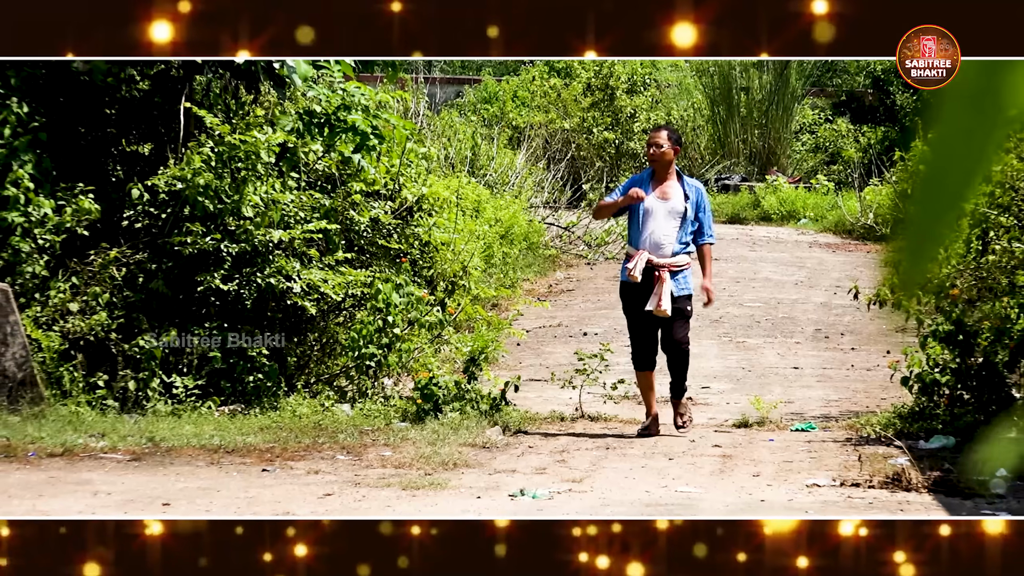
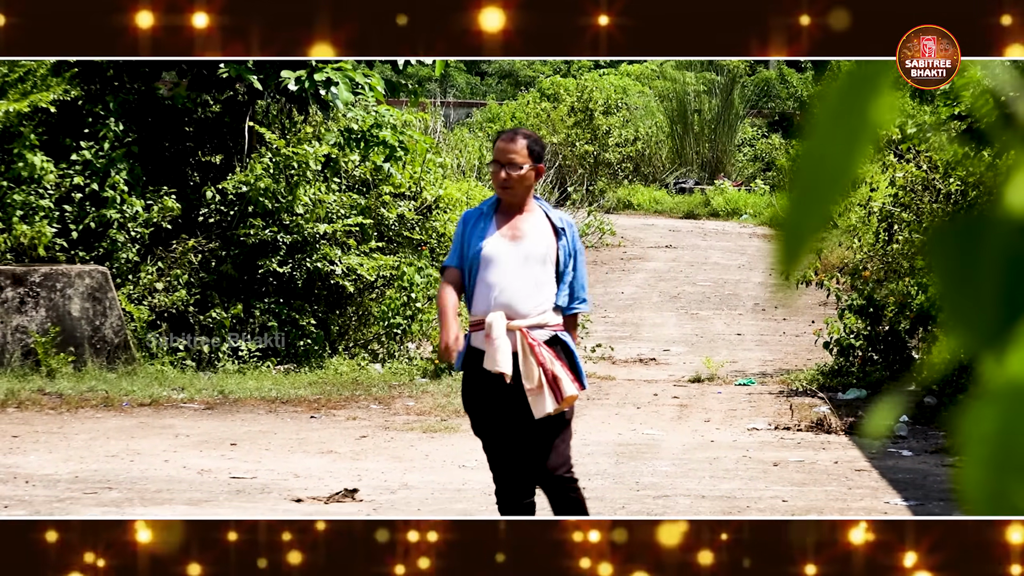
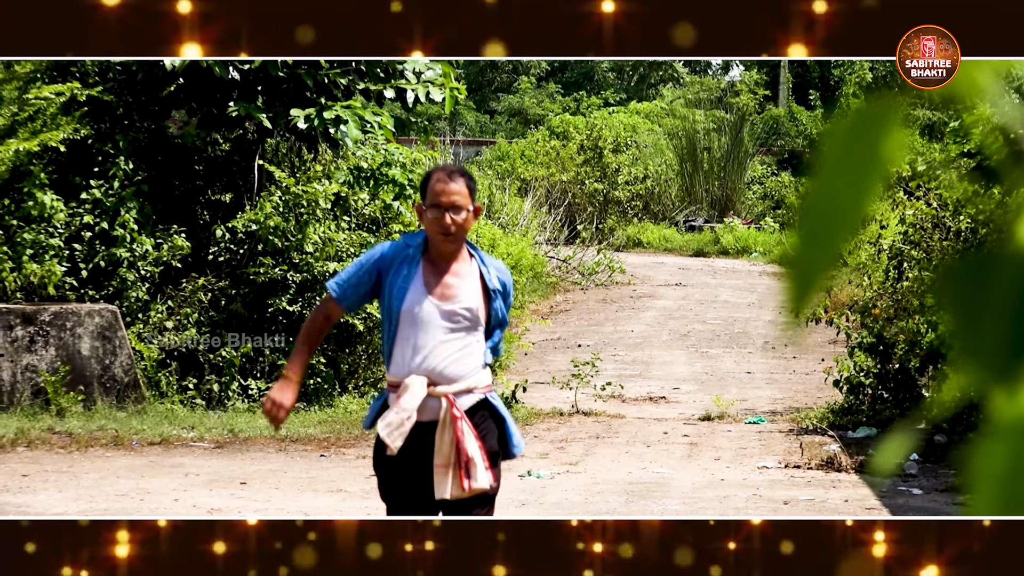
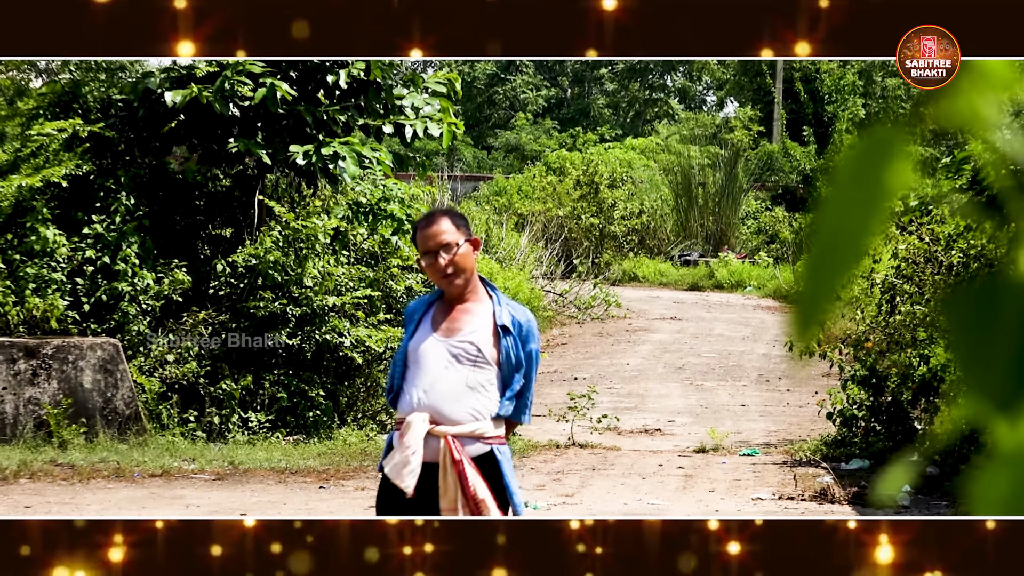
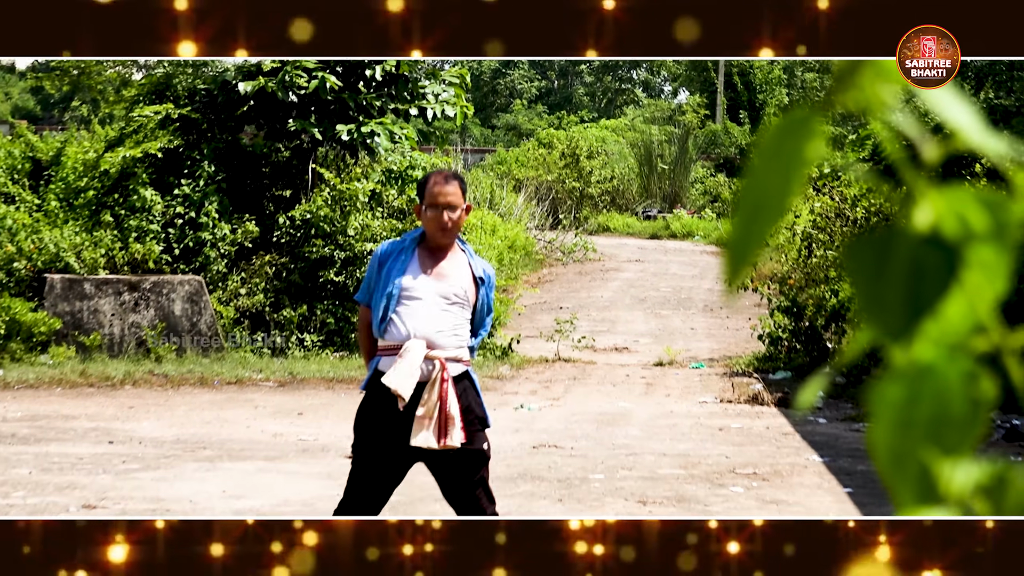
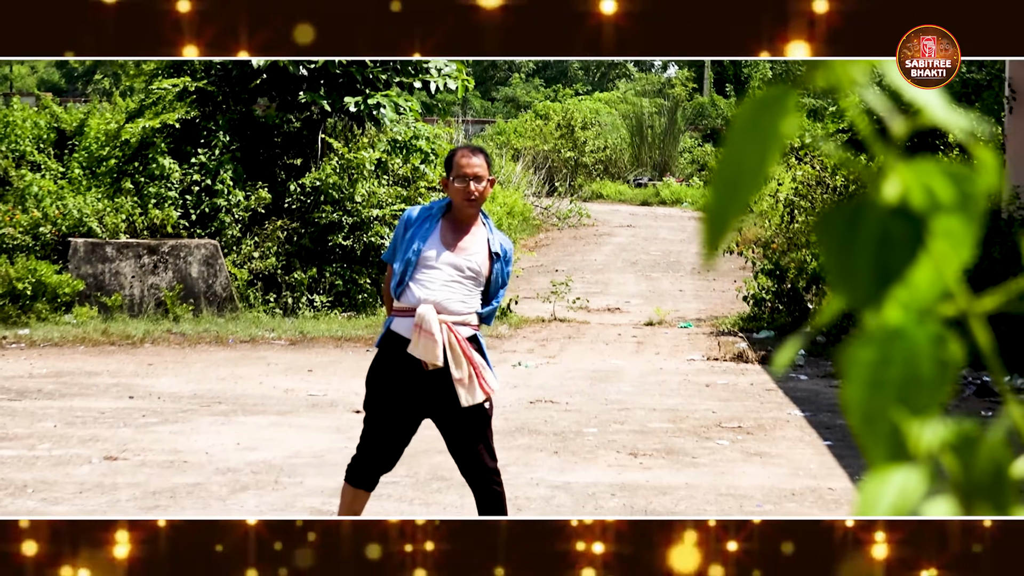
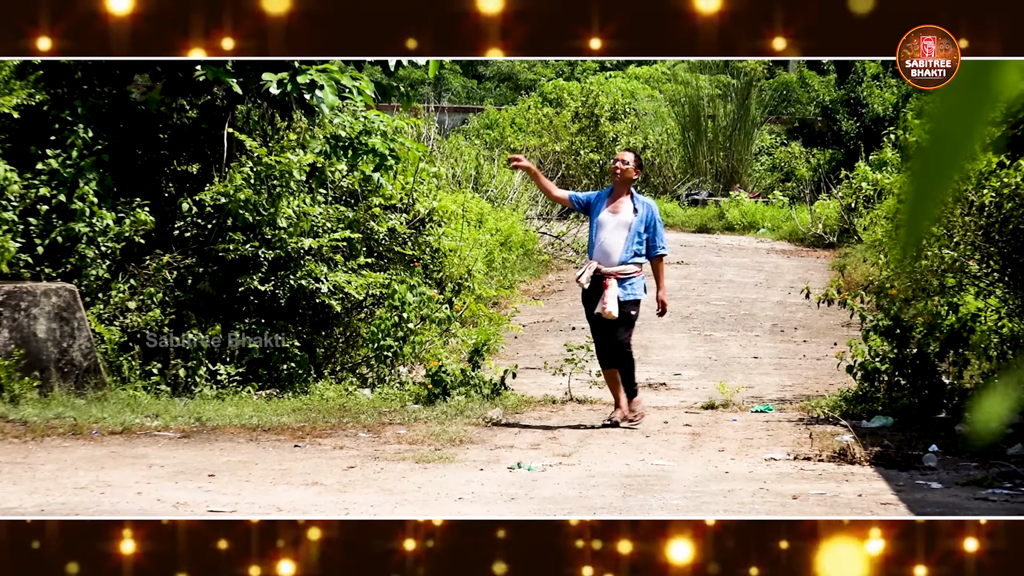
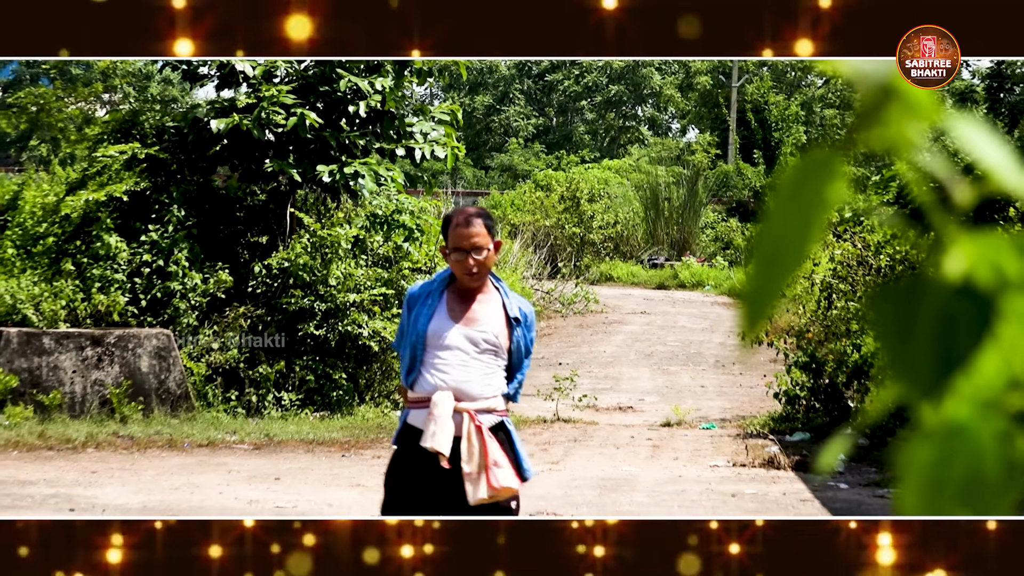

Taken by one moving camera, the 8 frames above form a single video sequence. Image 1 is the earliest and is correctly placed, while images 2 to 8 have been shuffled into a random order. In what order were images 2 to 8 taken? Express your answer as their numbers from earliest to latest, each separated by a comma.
7, 2, 3, 4, 8, 5, 6
